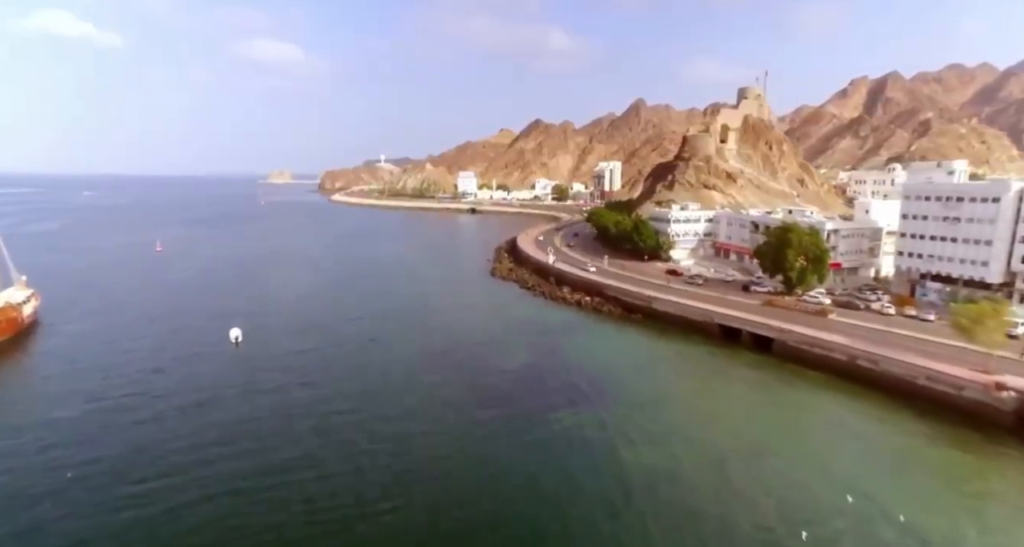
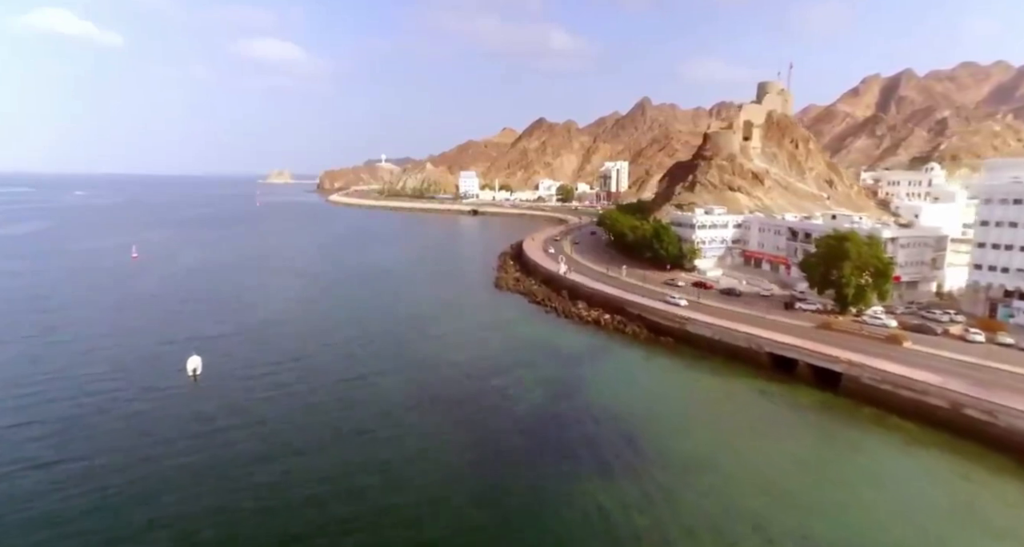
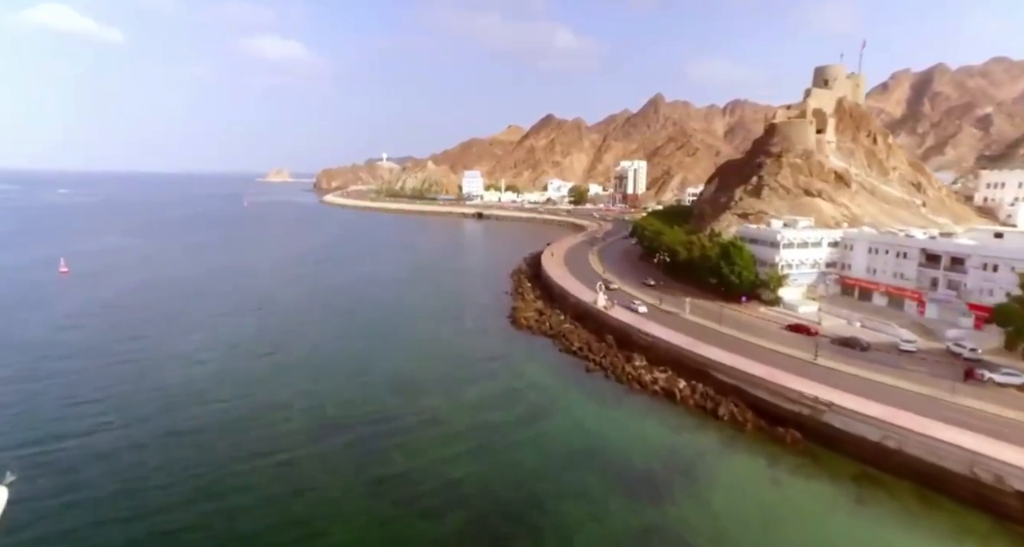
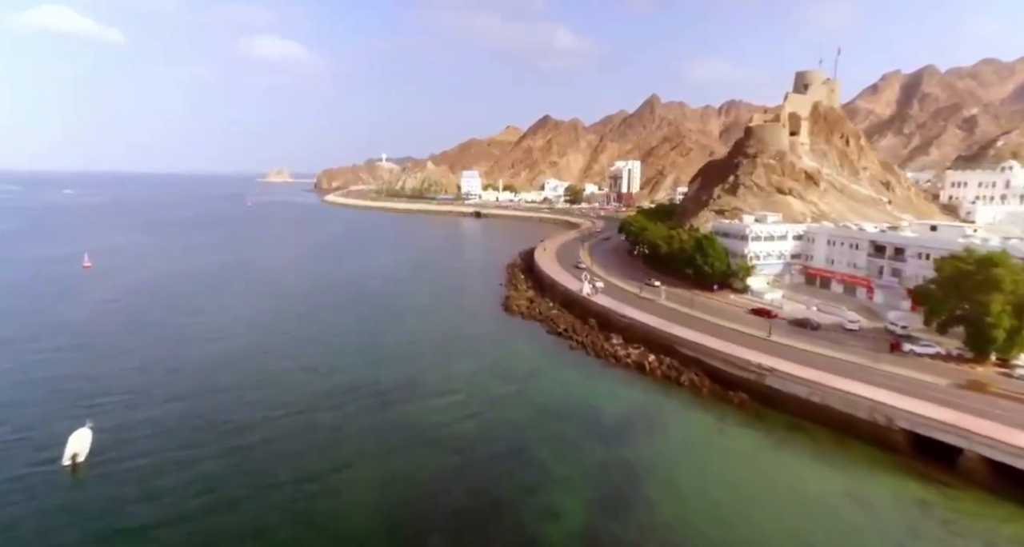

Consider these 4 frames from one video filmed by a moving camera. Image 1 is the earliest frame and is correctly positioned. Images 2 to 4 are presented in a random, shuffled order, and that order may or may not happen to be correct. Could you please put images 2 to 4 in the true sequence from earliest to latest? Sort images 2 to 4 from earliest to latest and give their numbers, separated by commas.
2, 4, 3
